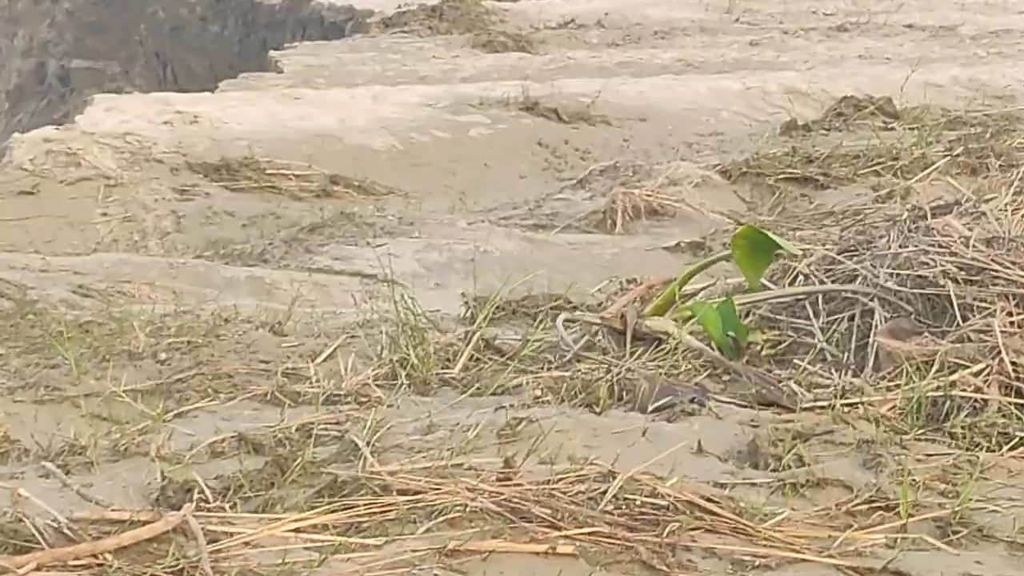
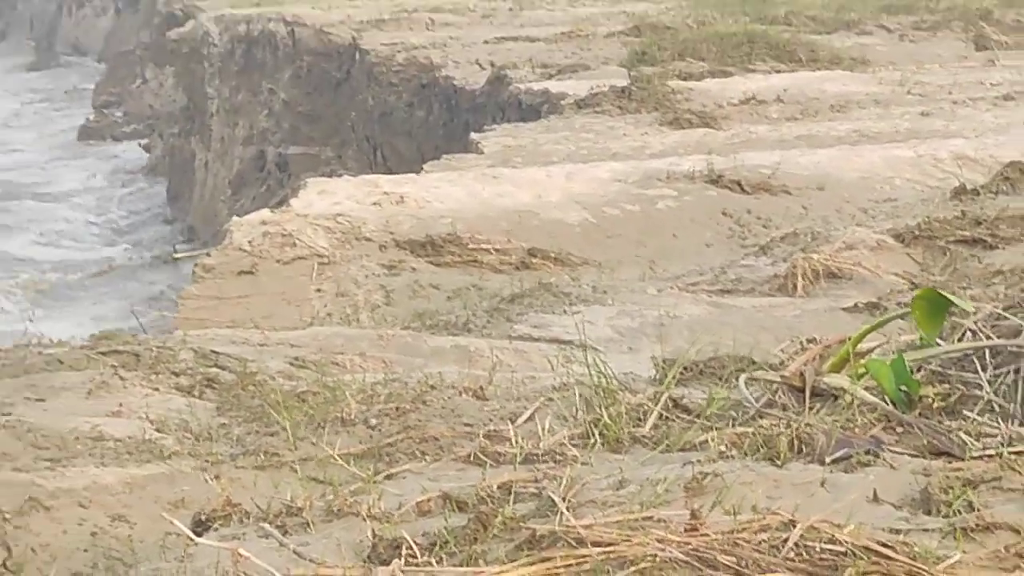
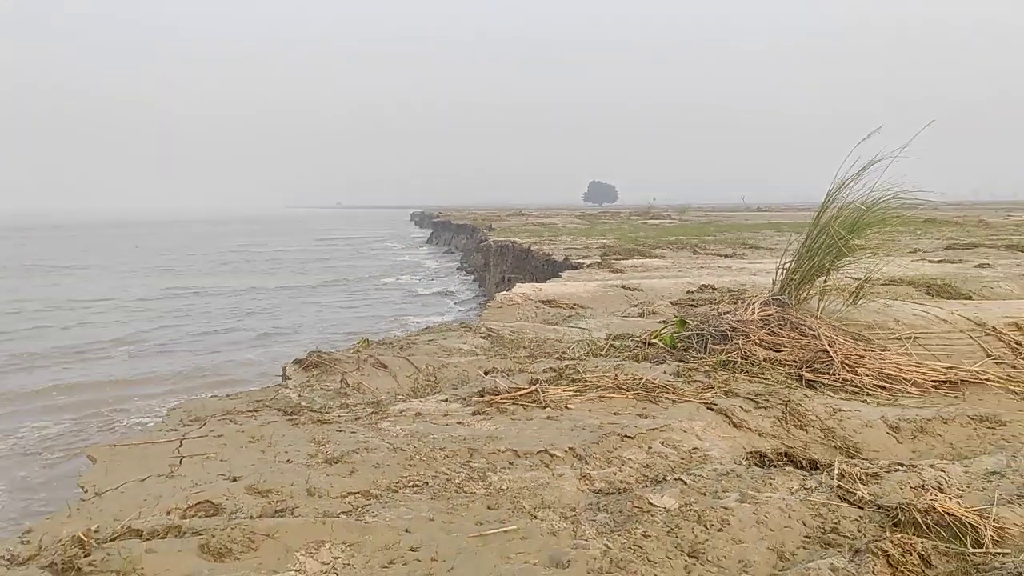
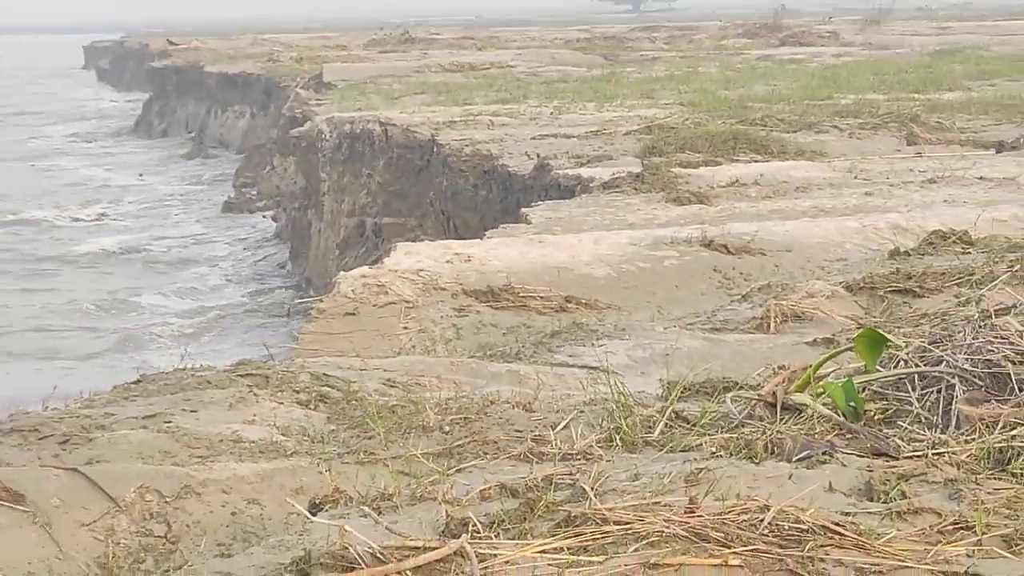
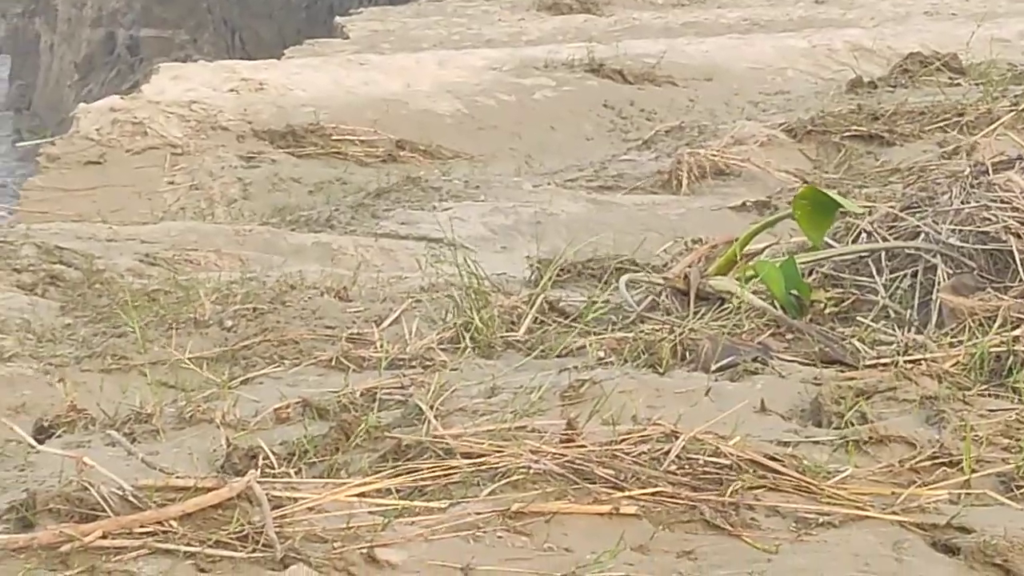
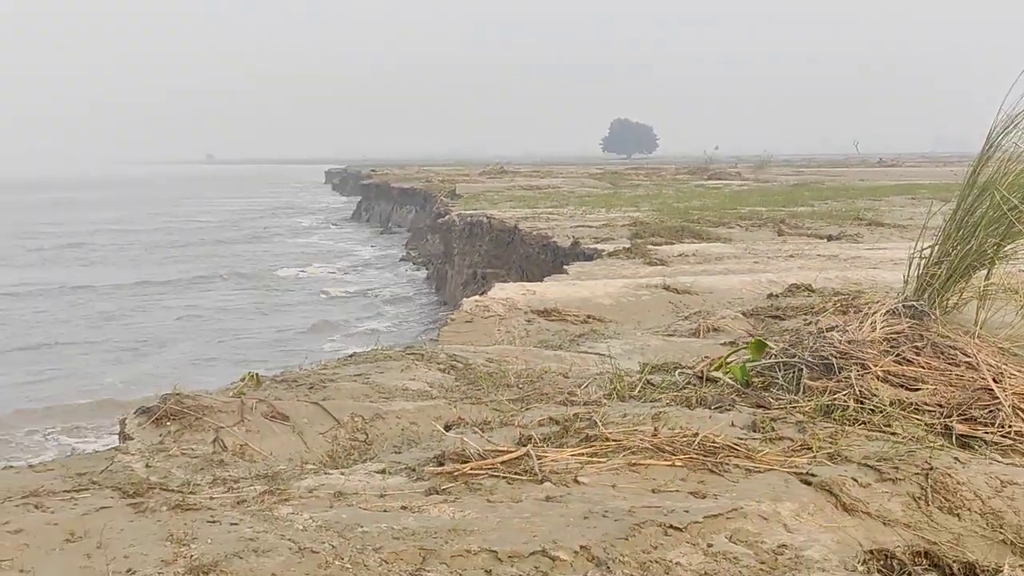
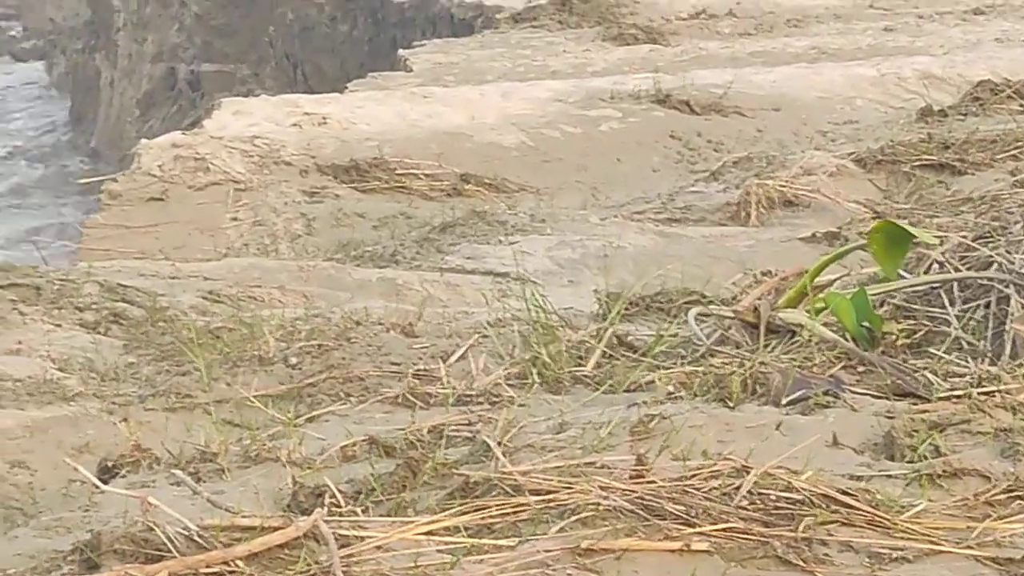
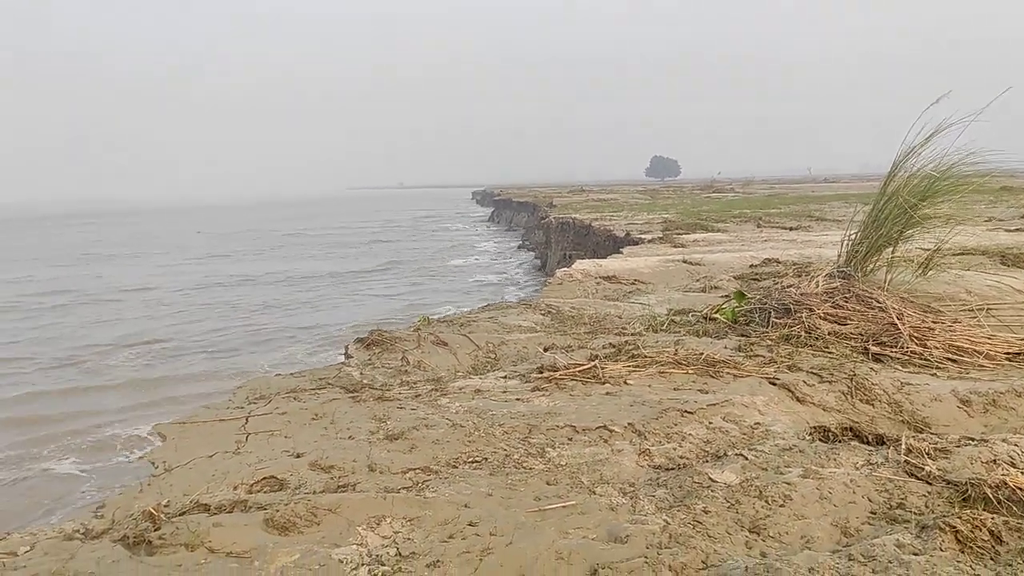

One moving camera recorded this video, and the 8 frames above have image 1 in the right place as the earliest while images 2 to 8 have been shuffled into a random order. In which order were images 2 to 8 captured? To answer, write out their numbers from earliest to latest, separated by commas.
5, 7, 2, 4, 6, 3, 8
